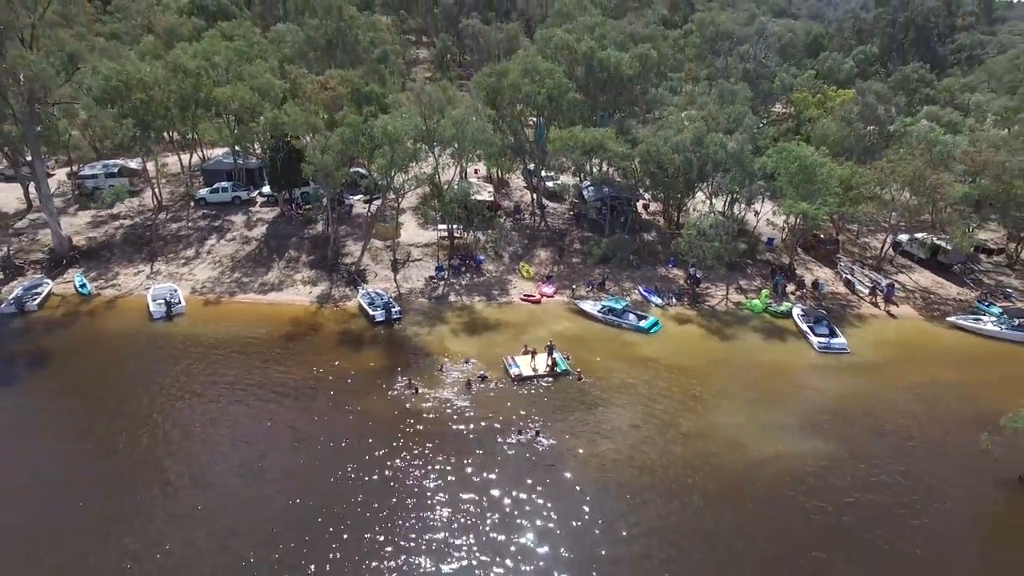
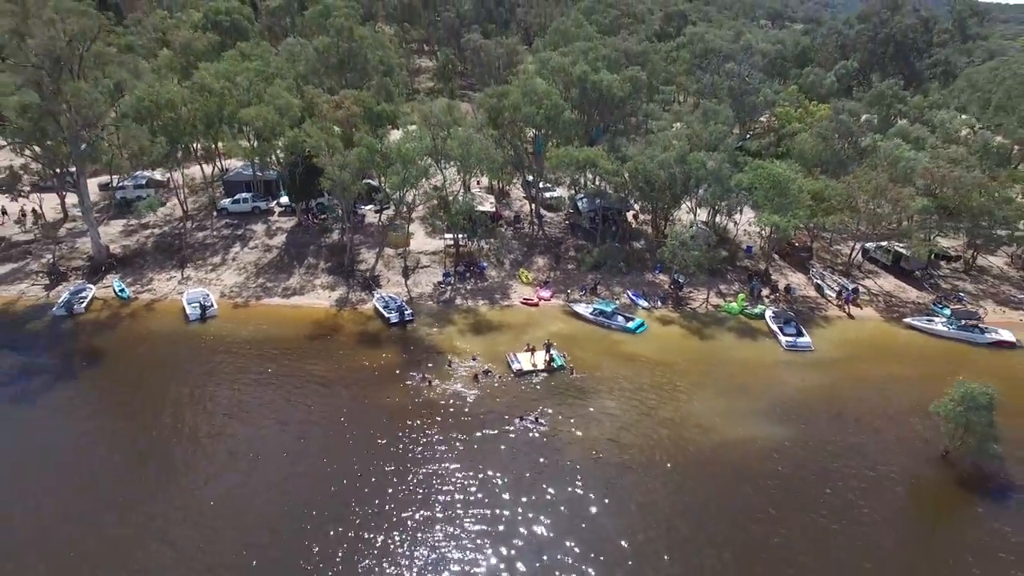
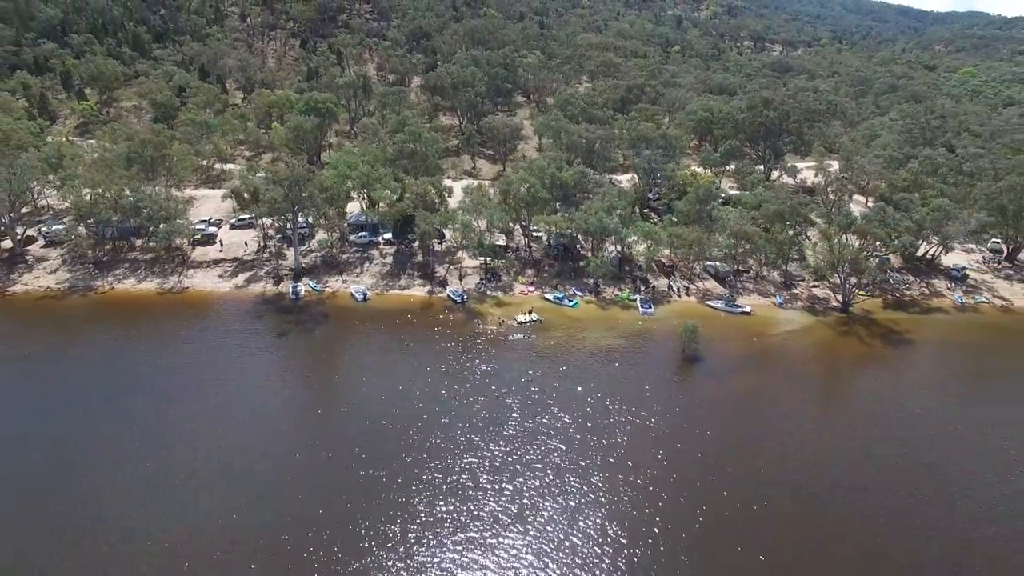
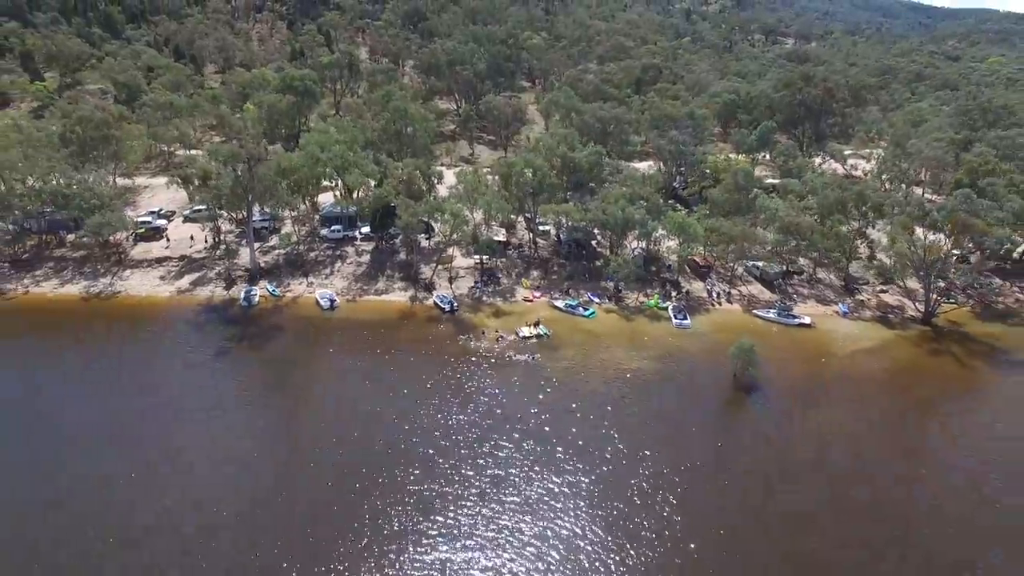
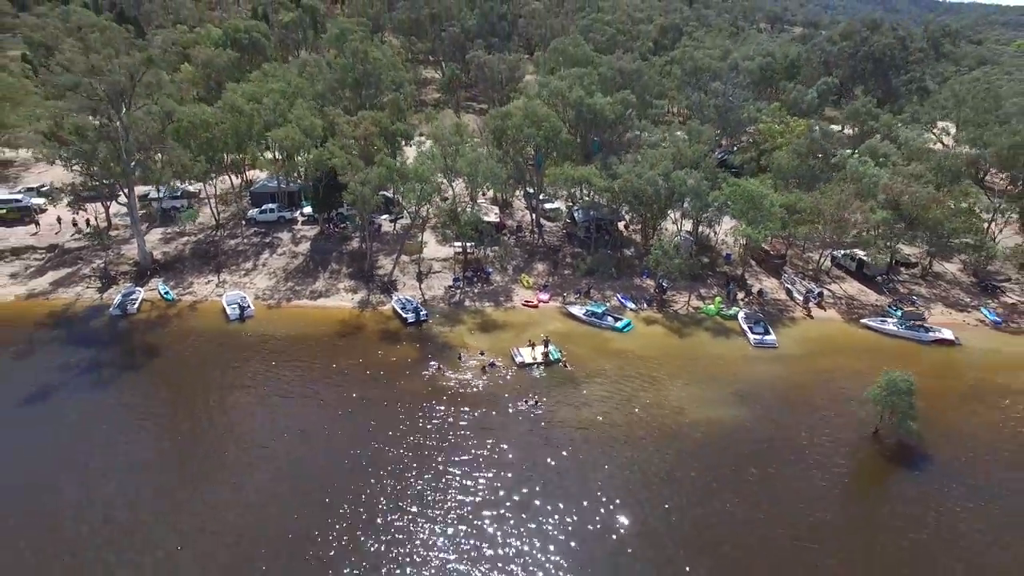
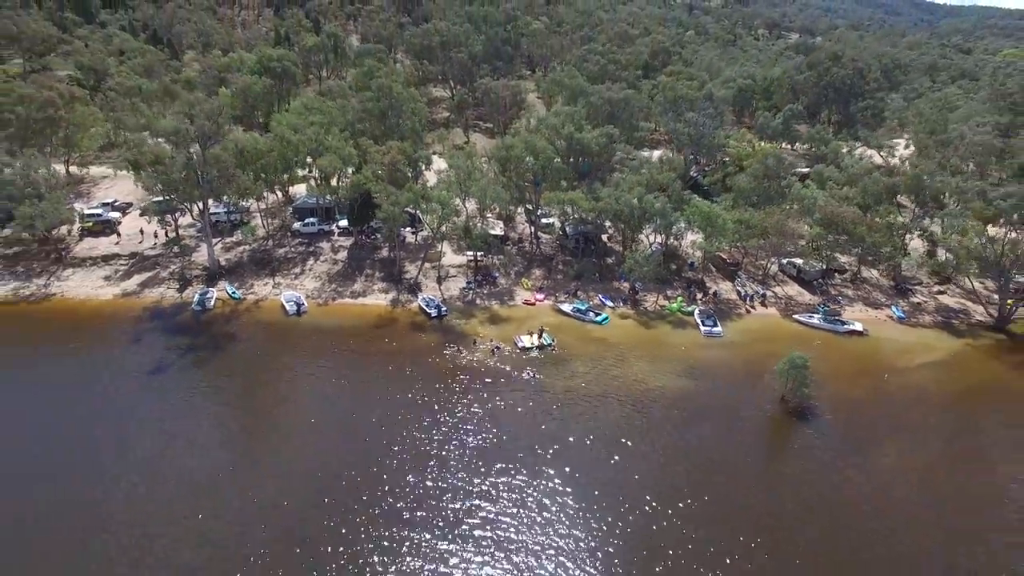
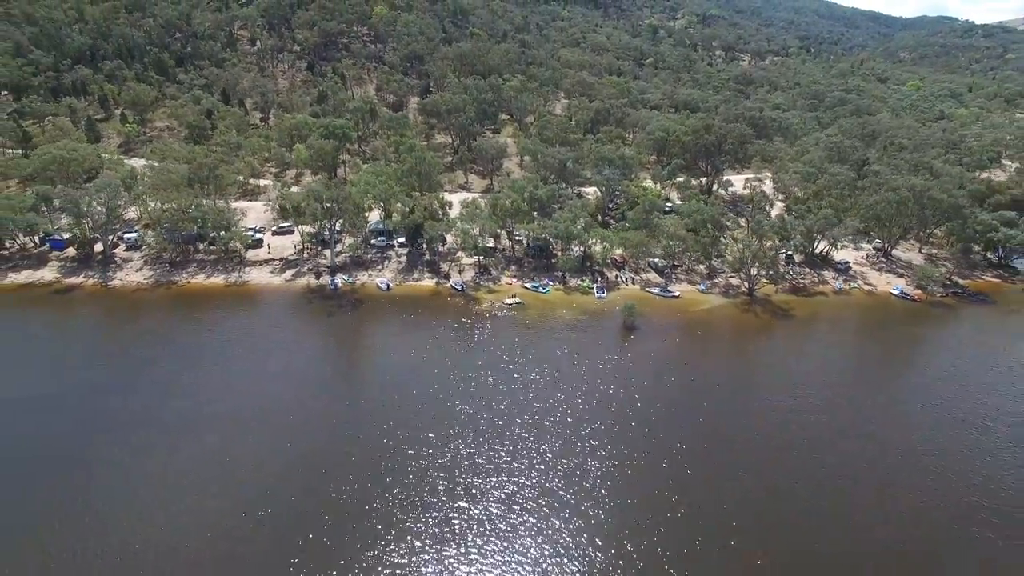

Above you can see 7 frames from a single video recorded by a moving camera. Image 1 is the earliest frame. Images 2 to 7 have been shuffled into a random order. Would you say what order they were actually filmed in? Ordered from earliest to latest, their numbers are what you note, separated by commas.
2, 5, 6, 4, 3, 7
